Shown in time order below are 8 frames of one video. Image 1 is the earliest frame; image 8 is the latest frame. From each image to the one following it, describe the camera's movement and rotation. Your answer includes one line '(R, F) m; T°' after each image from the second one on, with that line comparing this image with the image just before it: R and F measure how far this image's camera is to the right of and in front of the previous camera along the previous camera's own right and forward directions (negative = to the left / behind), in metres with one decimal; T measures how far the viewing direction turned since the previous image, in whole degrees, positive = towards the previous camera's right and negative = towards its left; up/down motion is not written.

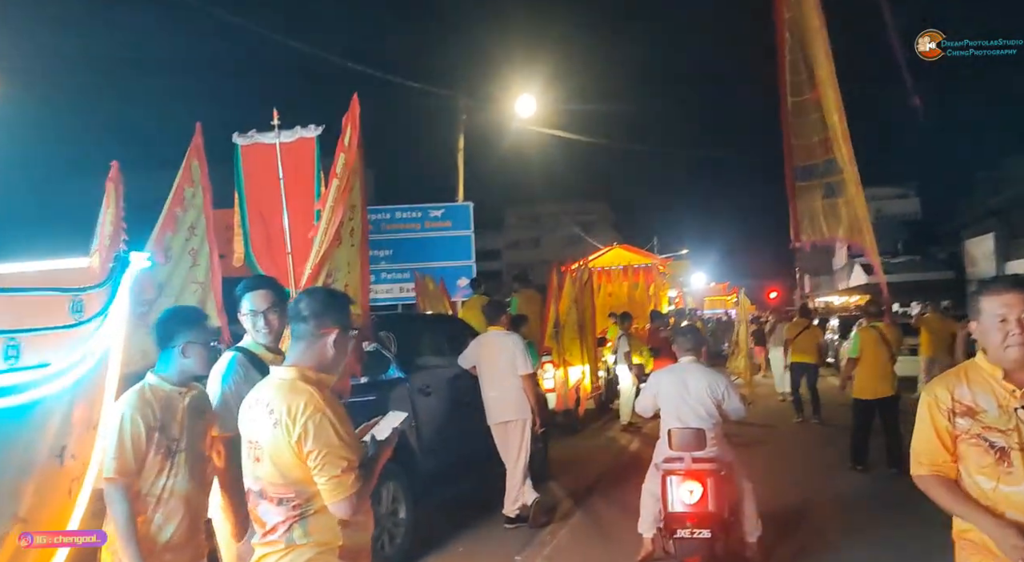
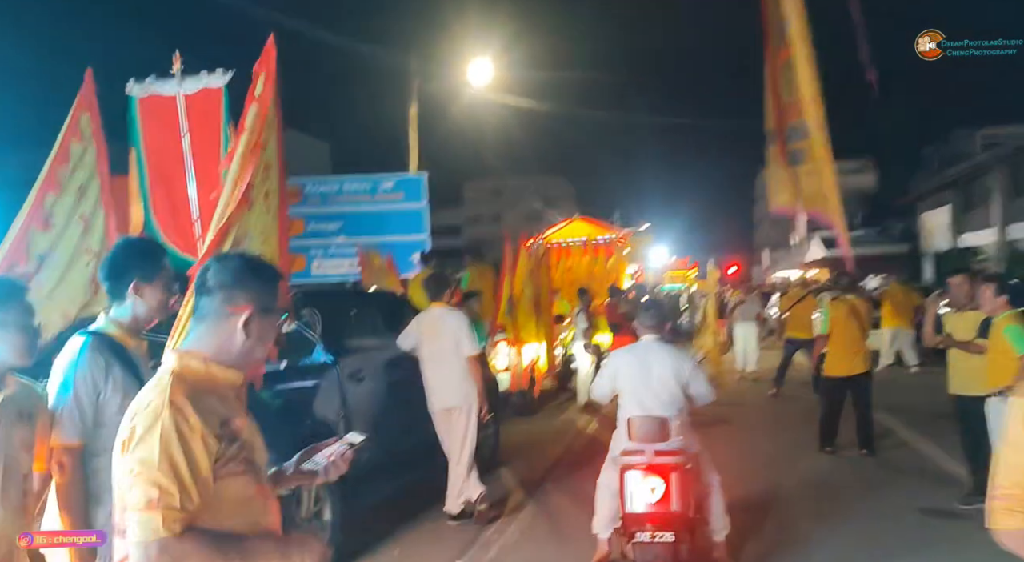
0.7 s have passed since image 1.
(+0.2, +0.7) m; +3°
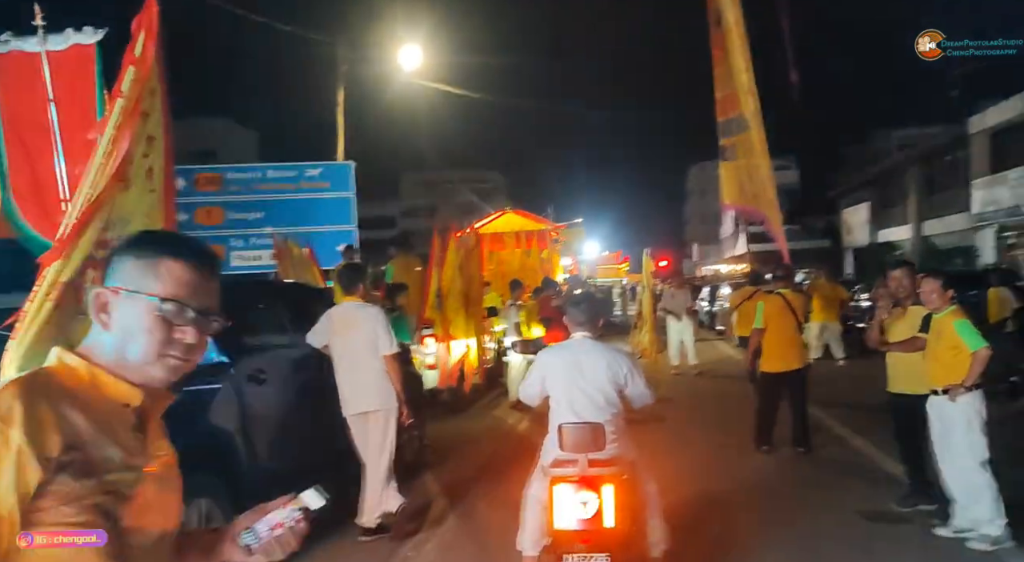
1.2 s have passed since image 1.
(+0.1, +0.5) m; +5°
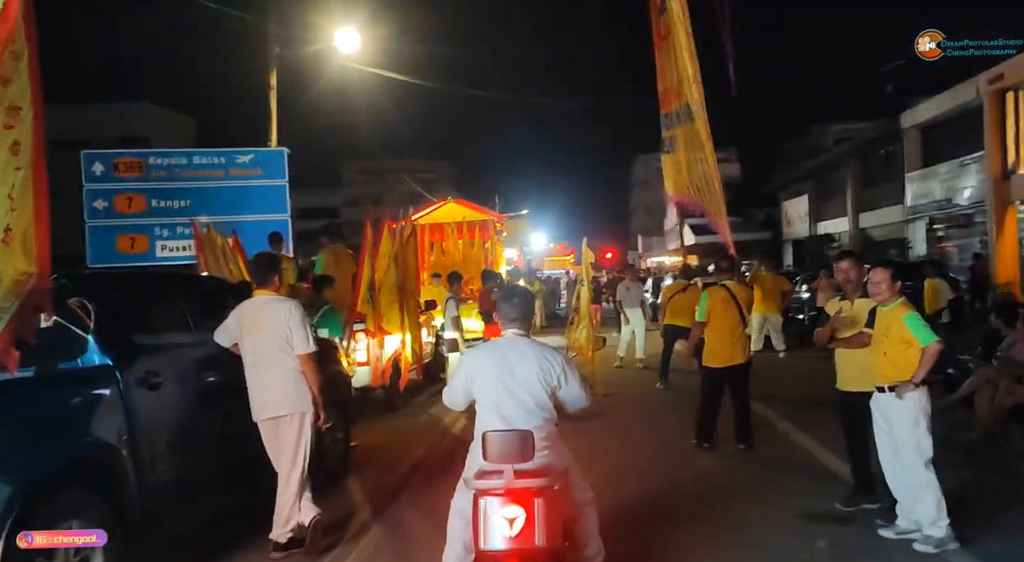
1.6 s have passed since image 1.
(+0.1, +0.4) m; +4°
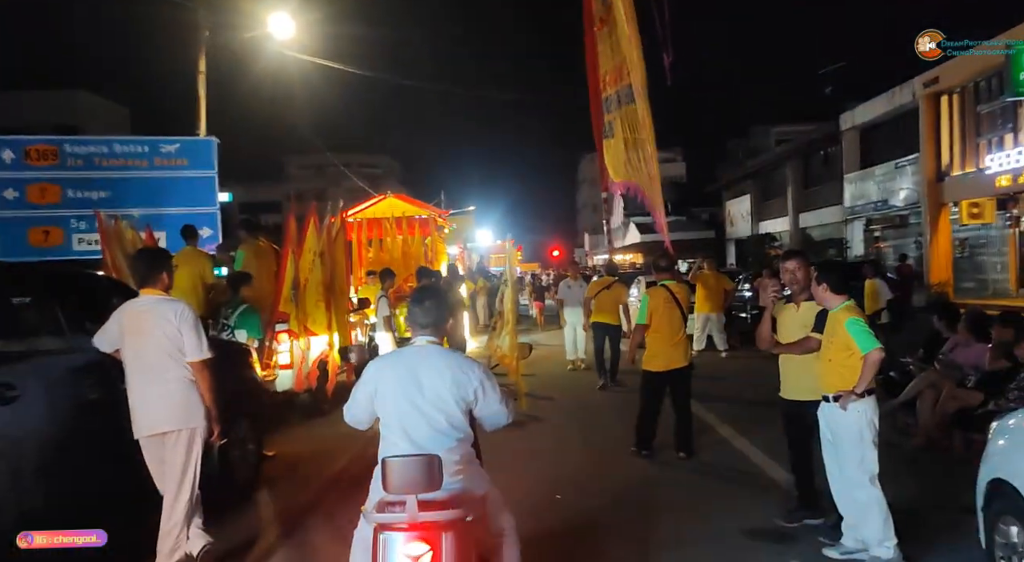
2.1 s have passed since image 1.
(+0.2, +0.5) m; +4°
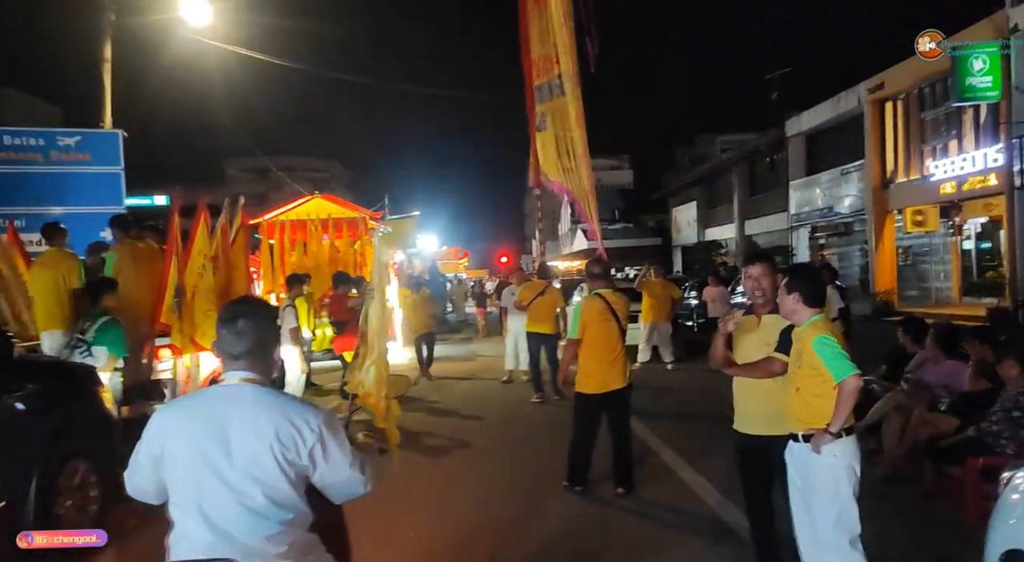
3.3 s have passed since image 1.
(+0.3, +1.0) m; +4°
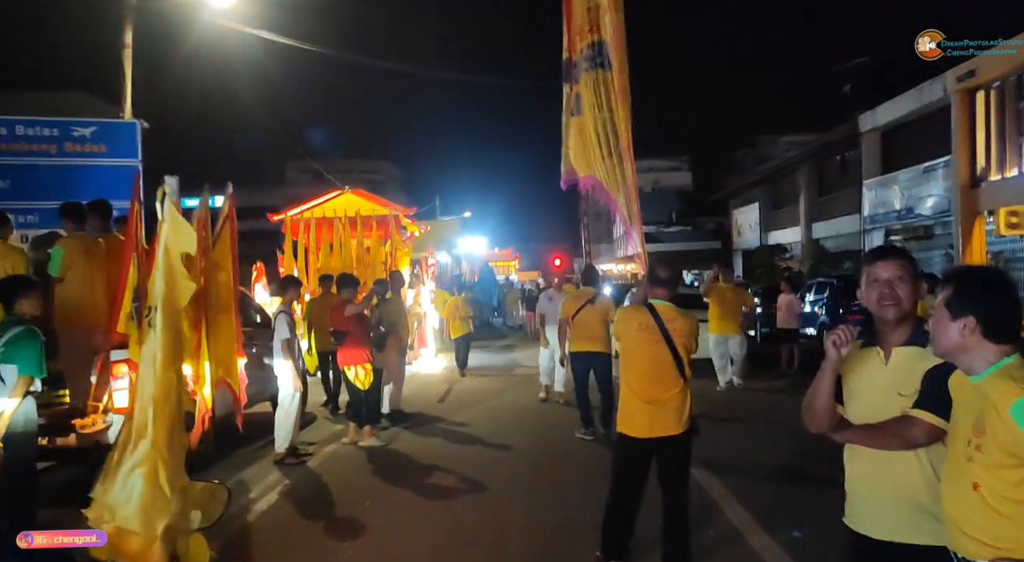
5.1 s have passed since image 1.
(+0.3, +1.5) m; -5°
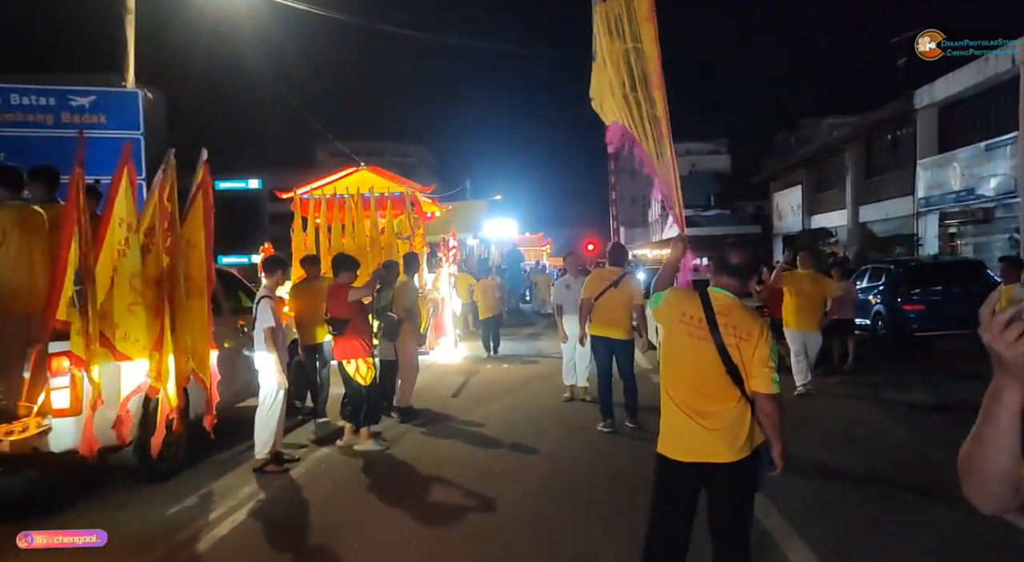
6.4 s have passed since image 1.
(+0.2, +1.1) m; -3°
